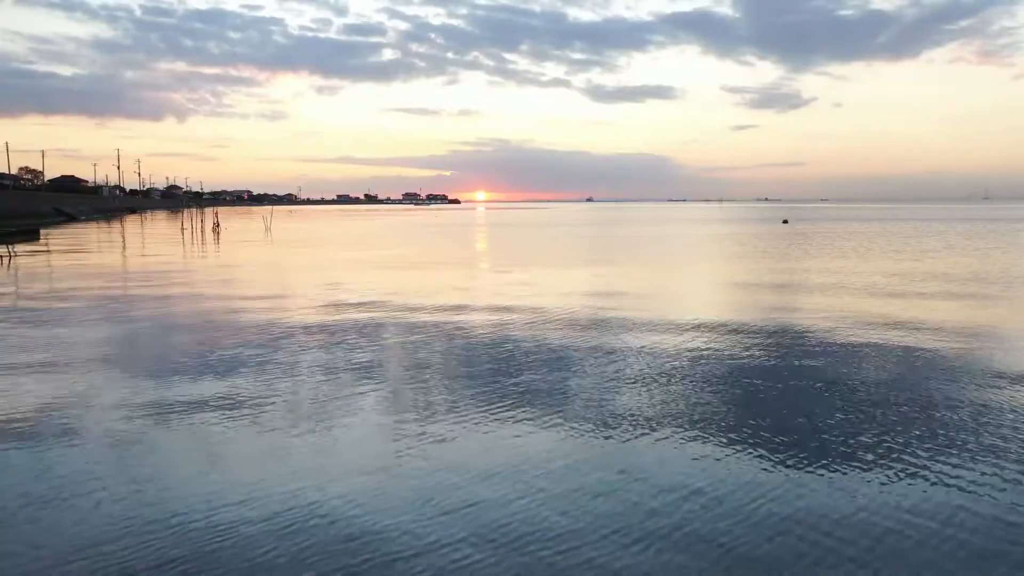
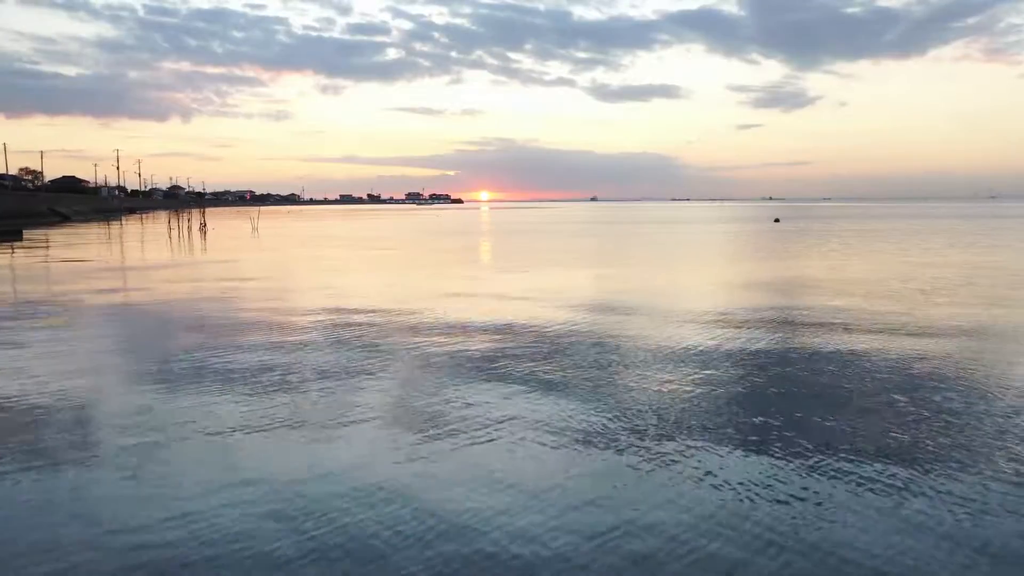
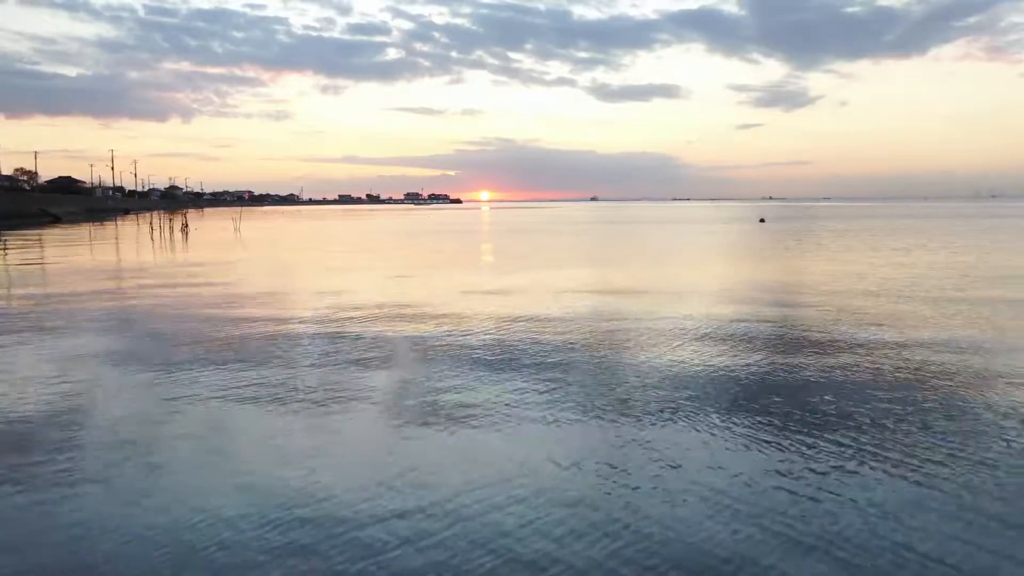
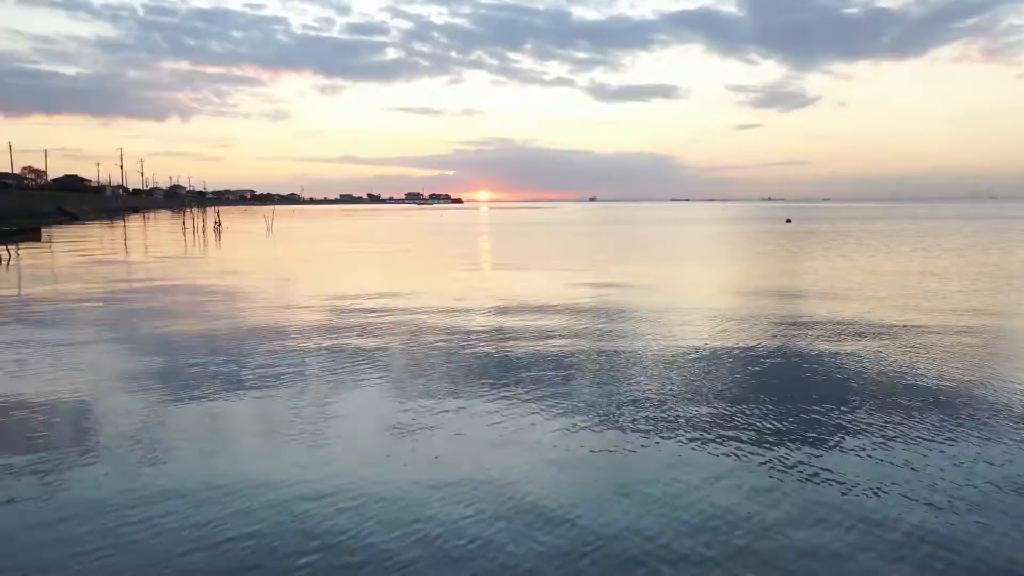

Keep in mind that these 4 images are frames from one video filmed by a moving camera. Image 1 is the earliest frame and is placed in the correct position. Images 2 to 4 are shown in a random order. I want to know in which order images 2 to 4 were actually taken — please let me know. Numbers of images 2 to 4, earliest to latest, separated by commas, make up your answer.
4, 2, 3
